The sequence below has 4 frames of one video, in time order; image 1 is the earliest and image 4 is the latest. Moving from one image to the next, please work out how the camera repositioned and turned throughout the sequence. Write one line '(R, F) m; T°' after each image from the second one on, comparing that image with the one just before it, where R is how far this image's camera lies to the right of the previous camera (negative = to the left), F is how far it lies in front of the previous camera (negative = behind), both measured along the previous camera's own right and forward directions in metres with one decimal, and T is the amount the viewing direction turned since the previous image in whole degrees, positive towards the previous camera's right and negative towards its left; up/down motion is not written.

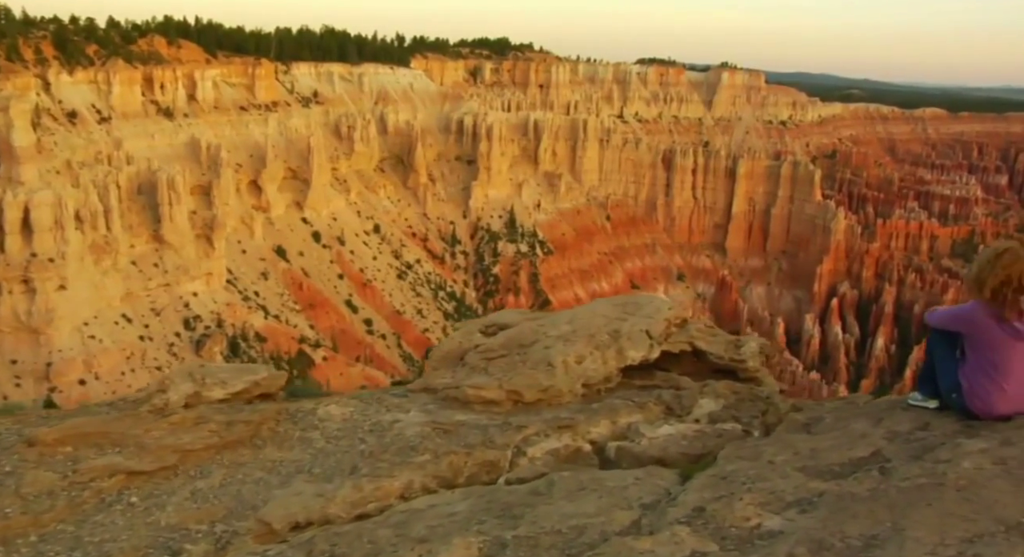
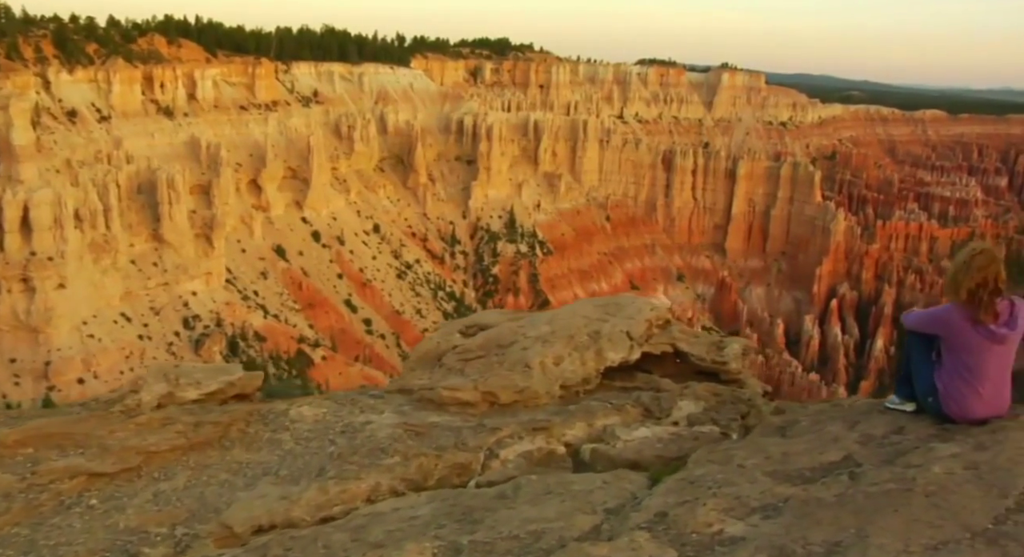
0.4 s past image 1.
(+0.2, +0.1) m; 0°
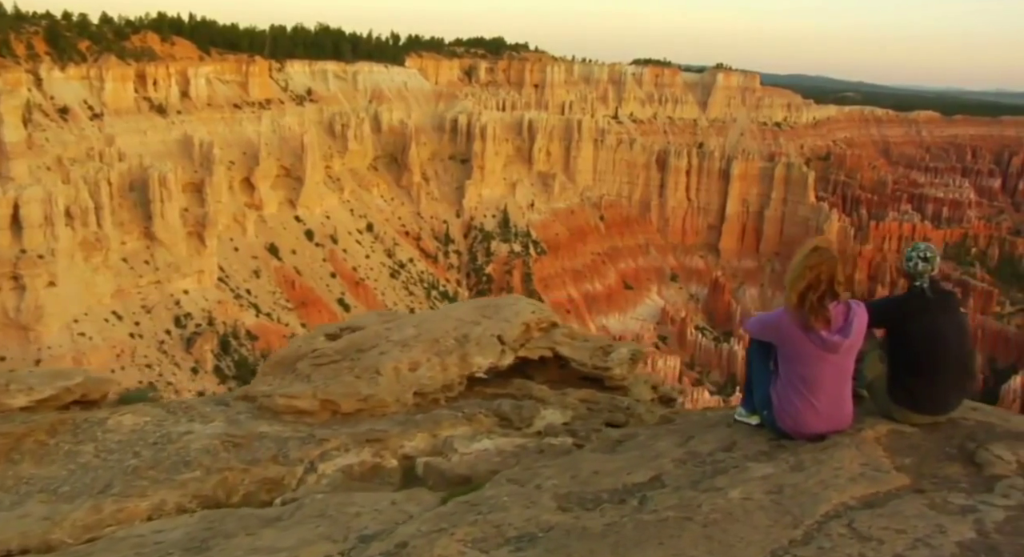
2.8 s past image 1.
(+1.3, +0.5) m; 0°
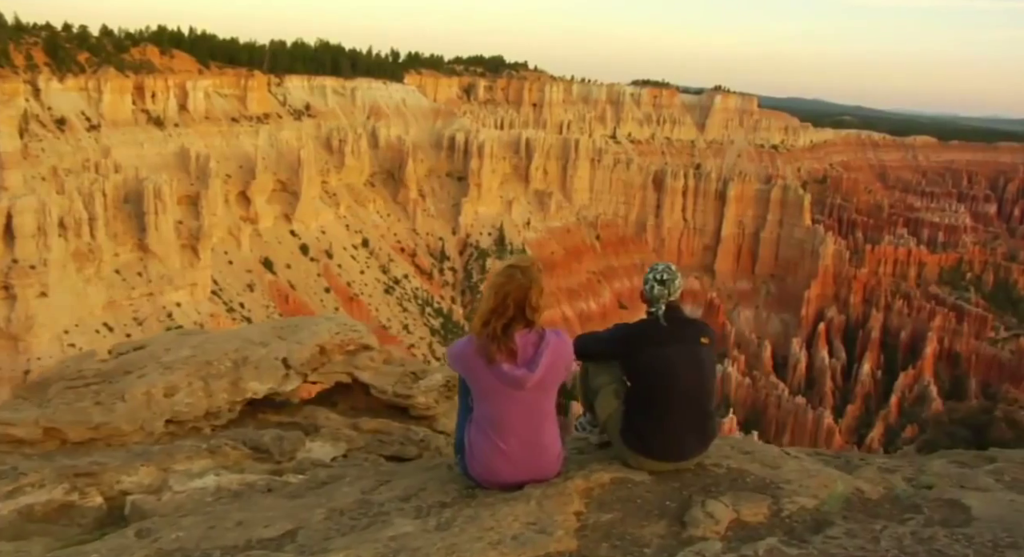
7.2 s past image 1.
(+1.9, +0.7) m; 0°
